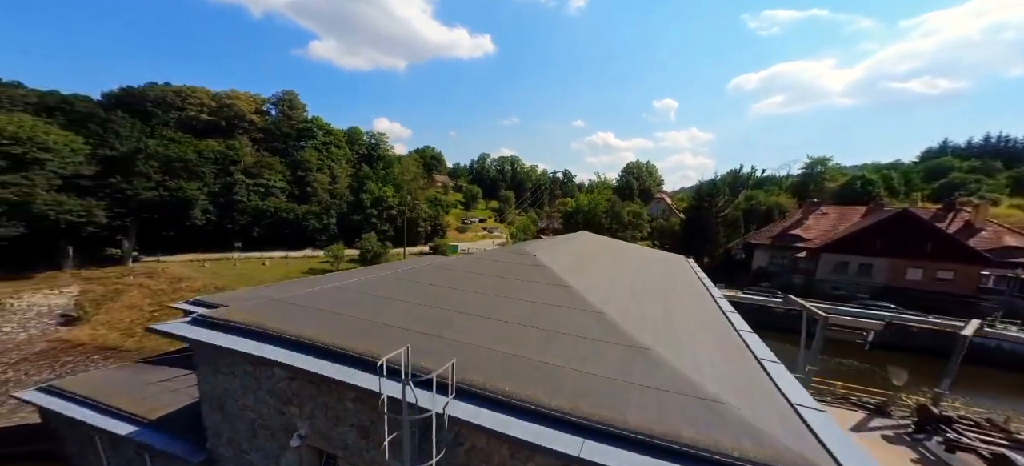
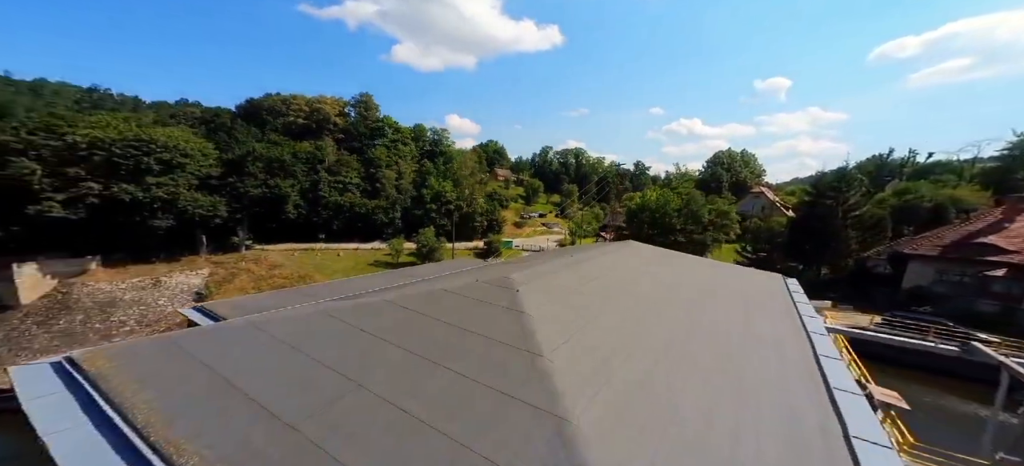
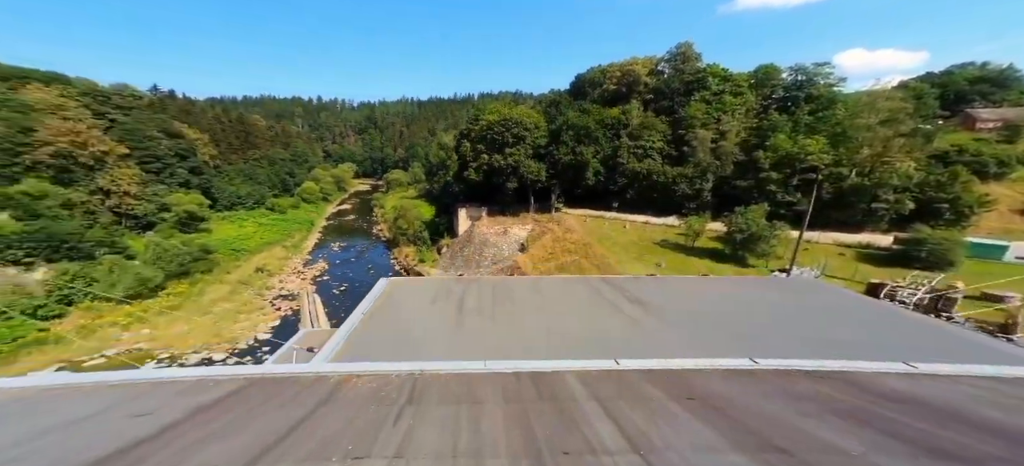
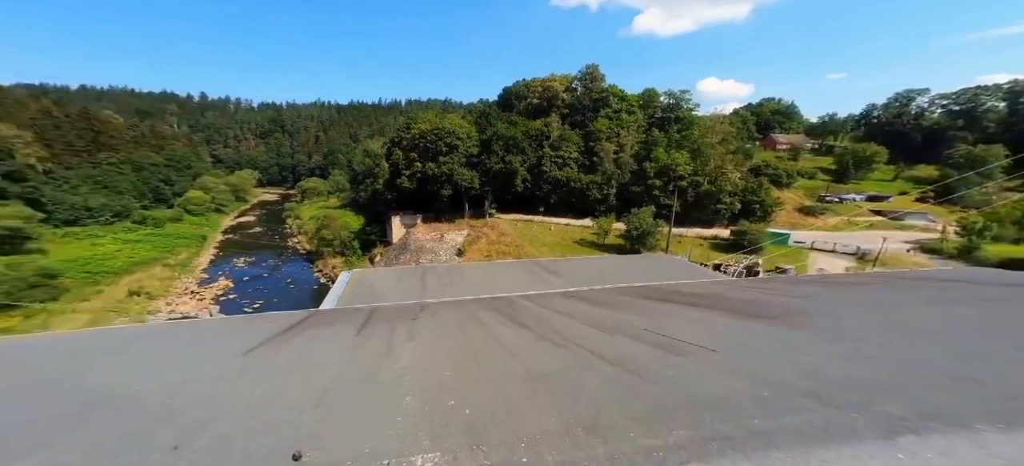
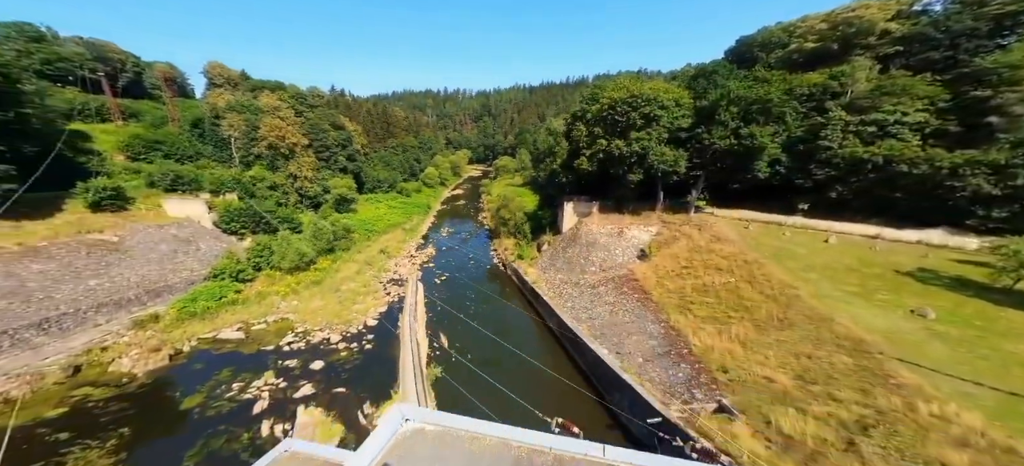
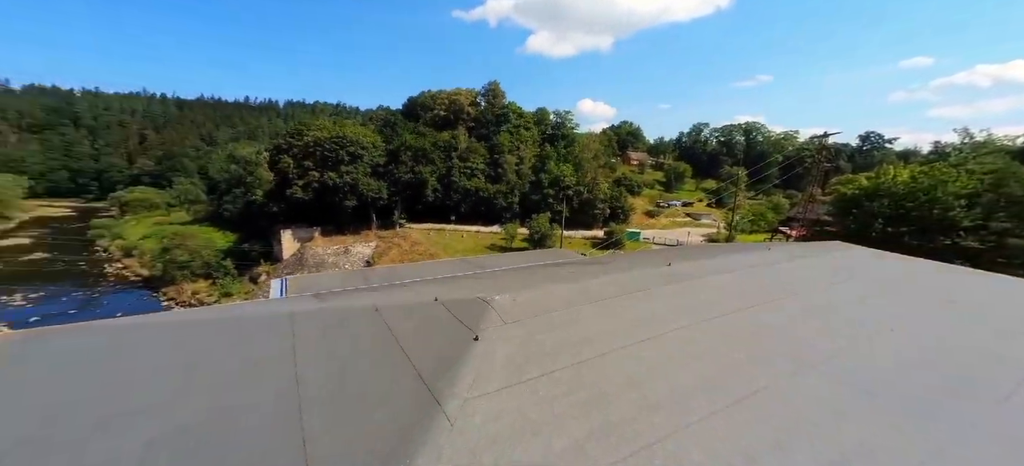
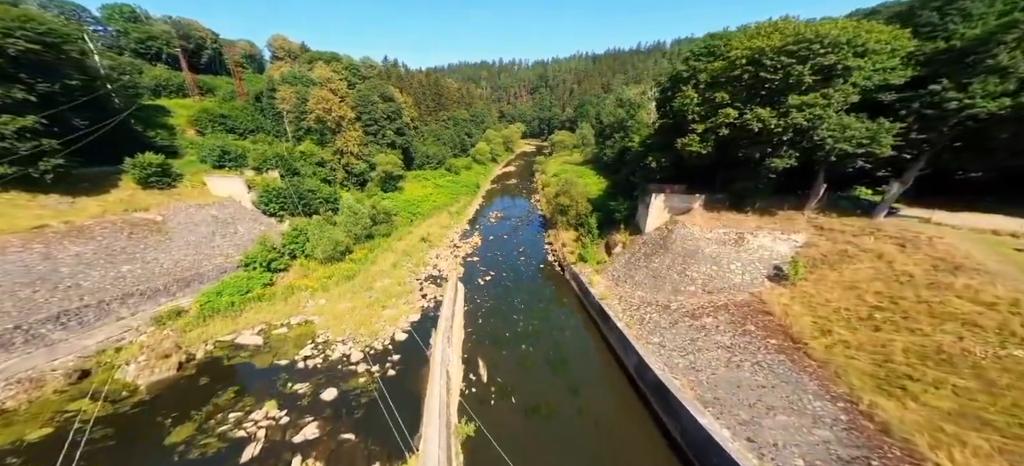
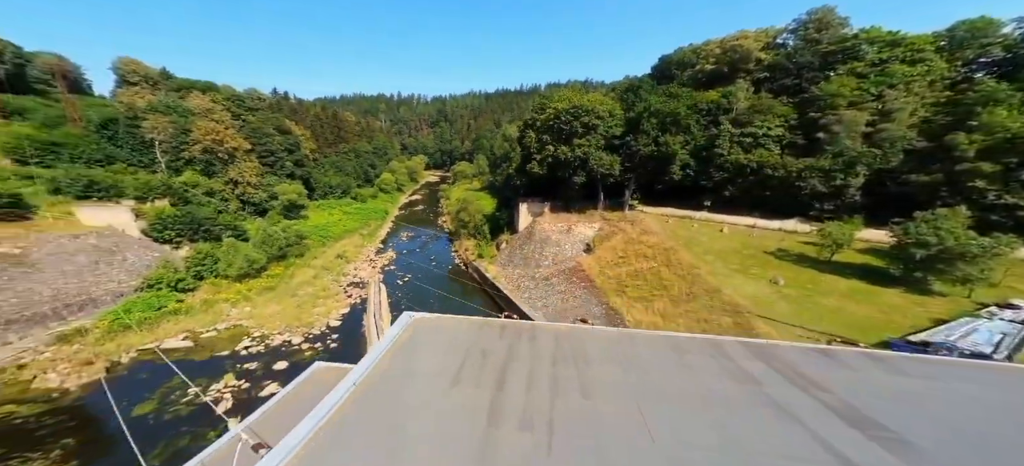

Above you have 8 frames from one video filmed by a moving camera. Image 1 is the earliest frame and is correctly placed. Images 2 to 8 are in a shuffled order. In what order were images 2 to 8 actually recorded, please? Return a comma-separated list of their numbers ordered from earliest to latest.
2, 6, 4, 3, 8, 5, 7
